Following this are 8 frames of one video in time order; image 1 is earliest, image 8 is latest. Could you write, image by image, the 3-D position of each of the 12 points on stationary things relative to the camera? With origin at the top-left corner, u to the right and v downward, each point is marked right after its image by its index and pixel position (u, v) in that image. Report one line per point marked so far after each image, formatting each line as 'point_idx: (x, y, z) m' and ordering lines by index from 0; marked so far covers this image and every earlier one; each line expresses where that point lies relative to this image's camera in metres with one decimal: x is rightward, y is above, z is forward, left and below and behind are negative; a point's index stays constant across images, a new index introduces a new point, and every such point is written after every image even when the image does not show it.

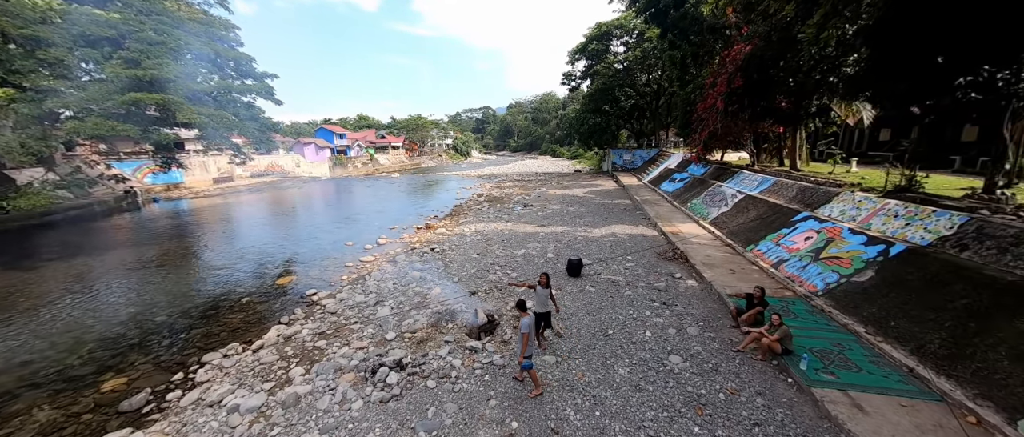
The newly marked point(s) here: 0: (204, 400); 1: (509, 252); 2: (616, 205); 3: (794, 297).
0: (-5.5, -3.2, +5.9) m
1: (-0.1, -1.2, +12.0) m
2: (+5.7, +0.7, +18.5) m
3: (+6.6, -1.8, +7.7) m
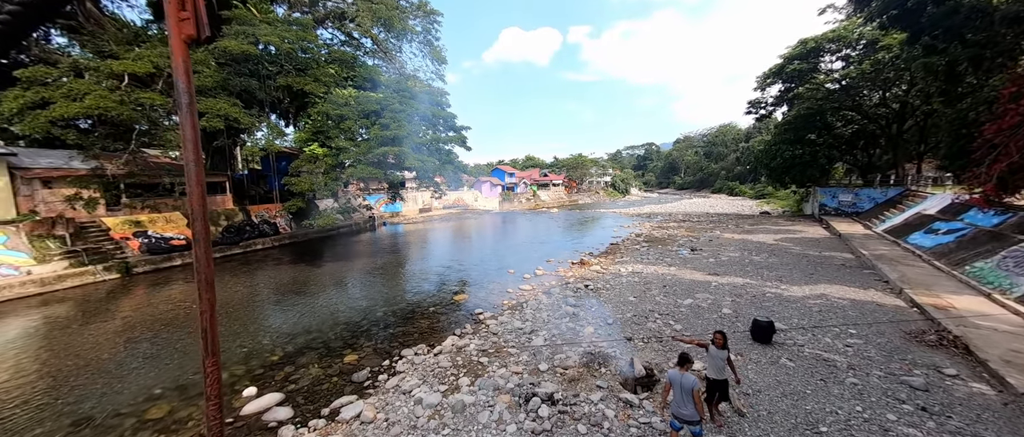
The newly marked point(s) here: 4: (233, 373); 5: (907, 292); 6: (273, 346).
0: (-2.4, -3.7, +7.3) m
1: (+5.1, -2.6, +10.7) m
2: (+13.1, -1.6, +14.4) m
3: (+9.5, -3.1, +4.1) m
4: (-6.6, -3.6, +7.8) m
5: (+11.4, -2.1, +9.8) m
6: (-6.6, -3.5, +9.1) m
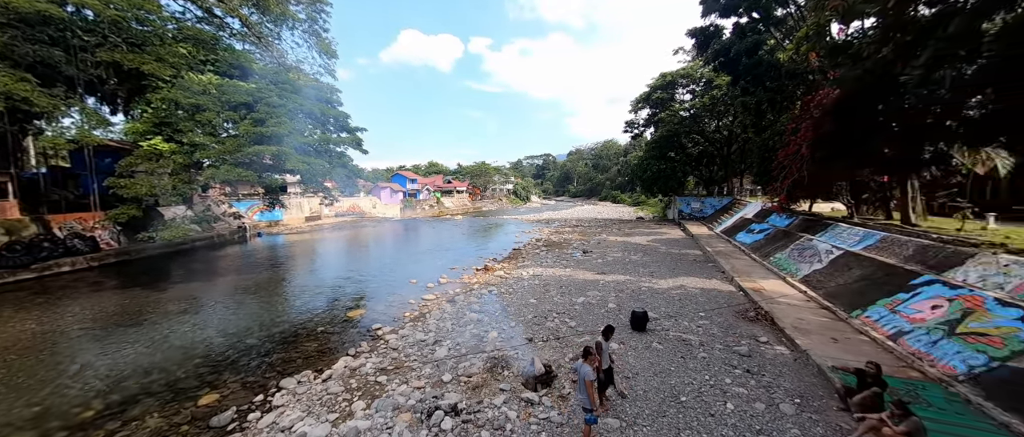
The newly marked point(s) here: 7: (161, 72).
0: (-4.4, -3.9, +6.2) m
1: (+1.9, -2.8, +11.6) m
2: (+8.7, -1.8, +17.3) m
3: (+7.8, -3.1, +6.3) m
4: (-8.6, -3.9, +5.7) m
5: (+8.2, -2.2, +12.4) m
6: (-8.9, -3.8, +6.9) m
7: (-18.3, +7.7, +17.4) m
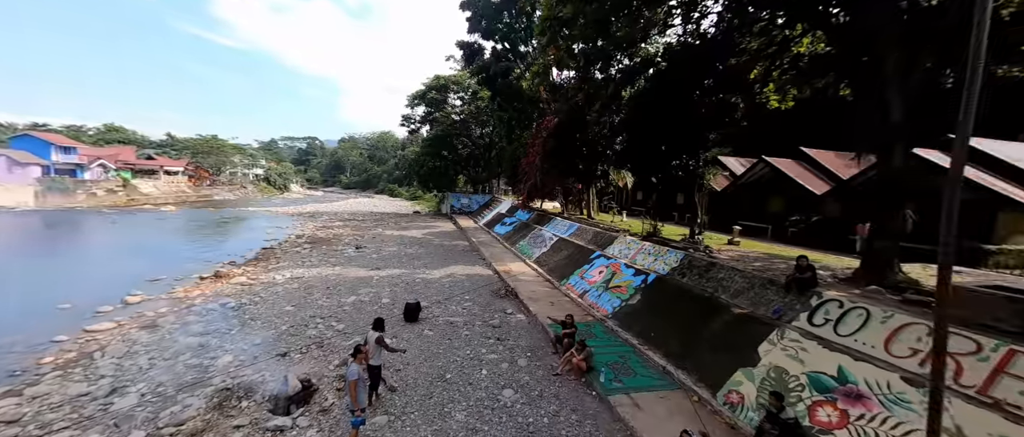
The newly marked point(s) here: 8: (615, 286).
0: (-7.7, -3.7, +2.5) m
1: (-5.5, -2.6, +10.5) m
2: (-3.2, -1.6, +19.0) m
3: (+2.3, -2.9, +9.5) m
4: (-10.8, -3.7, -0.3) m
5: (-0.8, -2.0, +14.7) m
6: (-11.8, -3.6, +0.5) m
7: (-25.4, +8.0, +3.6) m
8: (+3.2, -2.1, +10.3) m
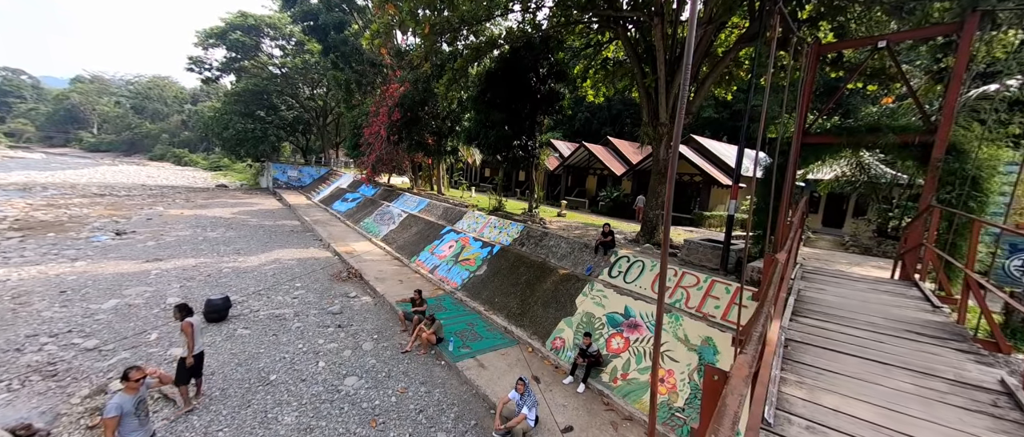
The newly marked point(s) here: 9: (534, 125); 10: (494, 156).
0: (-8.5, -3.7, -0.6) m
1: (-9.6, -2.0, +7.5) m
2: (-10.8, -0.4, +16.2) m
3: (-2.0, -2.2, +9.7) m
4: (-10.2, -4.0, -4.4) m
5: (-6.9, -1.1, +13.2) m
6: (-11.4, -3.8, -4.1) m
7: (-25.2, +7.6, -7.3) m
8: (-1.5, -1.3, +10.8) m
9: (+0.7, +2.9, +10.3) m
10: (-0.6, +2.0, +10.7) m
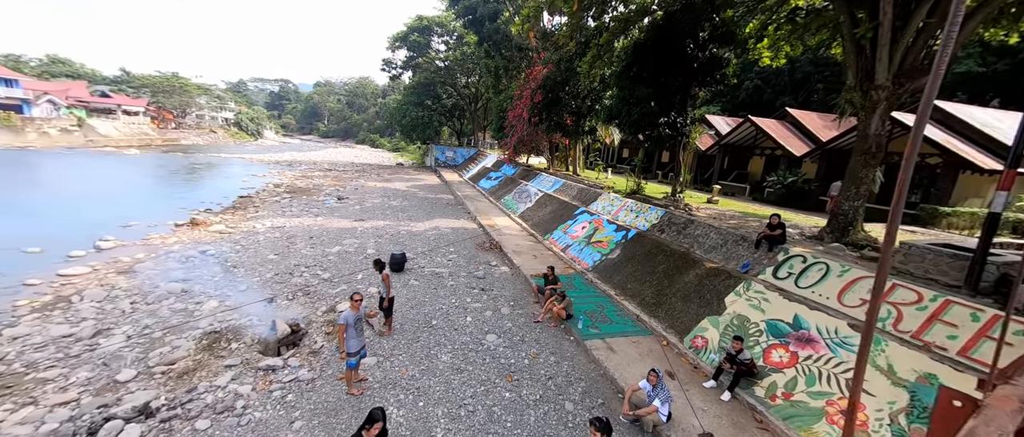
0: (-7.9, -3.1, +2.6) m
1: (-6.0, -1.0, +10.5) m
2: (-4.0, +1.0, +18.9) m
3: (+1.9, -1.6, +9.9) m
4: (-10.9, -3.4, -0.3) m
5: (-1.5, 0.0, +14.8) m
6: (-11.9, -3.2, +0.4) m
7: (-25.3, +9.0, +1.5) m
8: (+2.7, -0.7, +10.6) m
9: (+4.8, +3.3, +9.2) m
10: (+3.7, +2.5, +10.0) m
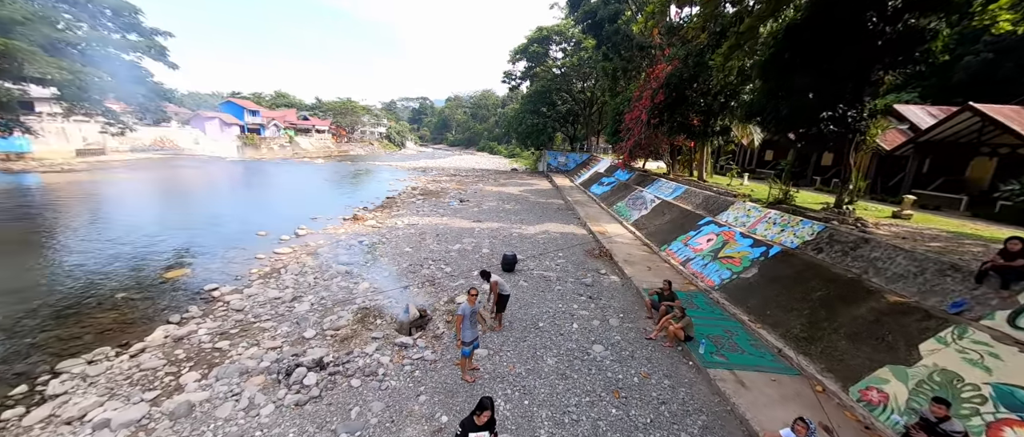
0: (-6.7, -2.9, +4.8) m
1: (-2.4, -1.0, +11.7) m
2: (+2.1, +0.8, +19.2) m
3: (+4.9, -1.9, +8.8) m
4: (-10.4, -3.0, +2.9) m
5: (+3.3, -0.3, +14.5) m
6: (-11.1, -2.7, +3.9) m
7: (-23.0, +10.0, +9.0) m
8: (+6.0, -1.1, +9.3) m
9: (+7.7, +2.9, +7.3) m
10: (+6.9, +2.1, +8.4) m
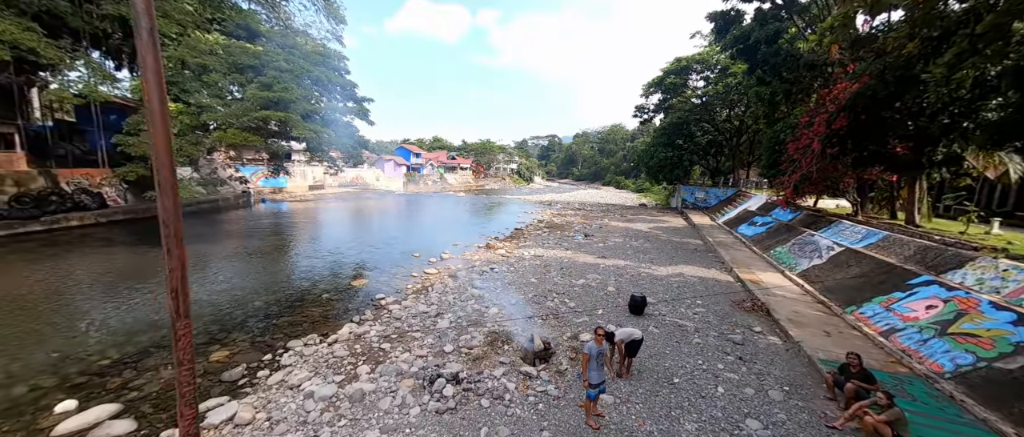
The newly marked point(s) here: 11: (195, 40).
0: (-4.5, -3.2, +6.5) m
1: (+1.9, -2.2, +11.7) m
2: (+8.7, -1.3, +17.4) m
3: (+7.8, -3.1, +6.5) m
4: (-8.6, -3.0, +5.9) m
5: (+8.2, -1.9, +12.5) m
6: (-9.0, -2.8, +7.1) m
7: (-17.7, +9.7, +16.9) m
8: (+9.0, -2.3, +6.6) m
9: (+10.3, +1.8, +4.5) m
10: (+9.8, +1.0, +5.8) m
11: (-16.4, +9.2, +17.2) m
